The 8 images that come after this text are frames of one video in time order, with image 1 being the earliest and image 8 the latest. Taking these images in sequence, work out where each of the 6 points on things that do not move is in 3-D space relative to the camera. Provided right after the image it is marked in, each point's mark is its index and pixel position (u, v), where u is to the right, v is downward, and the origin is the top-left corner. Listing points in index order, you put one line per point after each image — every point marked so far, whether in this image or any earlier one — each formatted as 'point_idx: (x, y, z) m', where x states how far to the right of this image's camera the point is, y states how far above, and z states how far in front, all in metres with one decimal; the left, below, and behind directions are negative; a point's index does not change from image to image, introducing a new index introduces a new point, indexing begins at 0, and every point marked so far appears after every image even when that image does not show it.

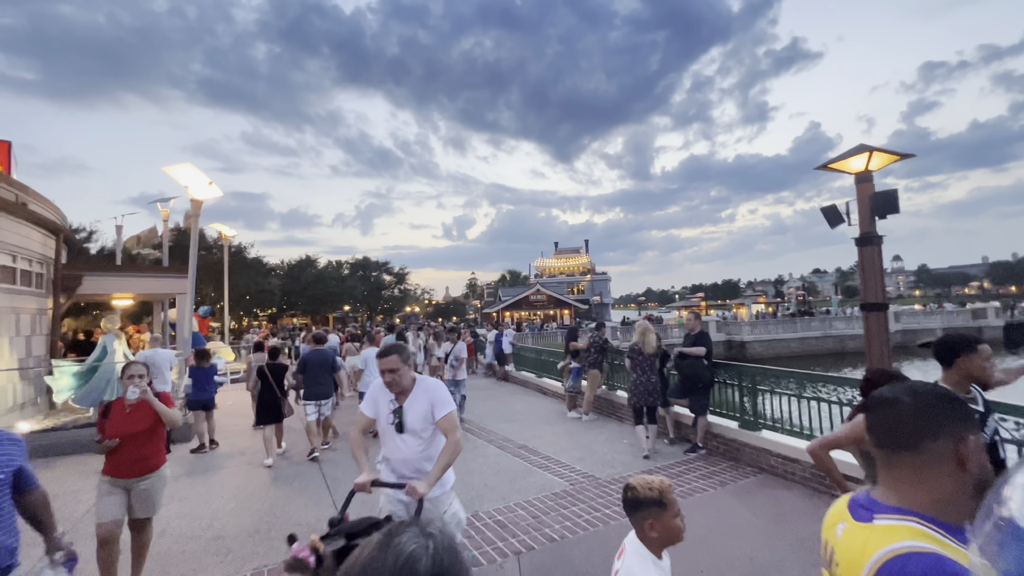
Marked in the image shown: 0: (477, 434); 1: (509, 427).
0: (-0.6, -2.9, +8.8) m
1: (-0.1, -2.9, +9.5) m
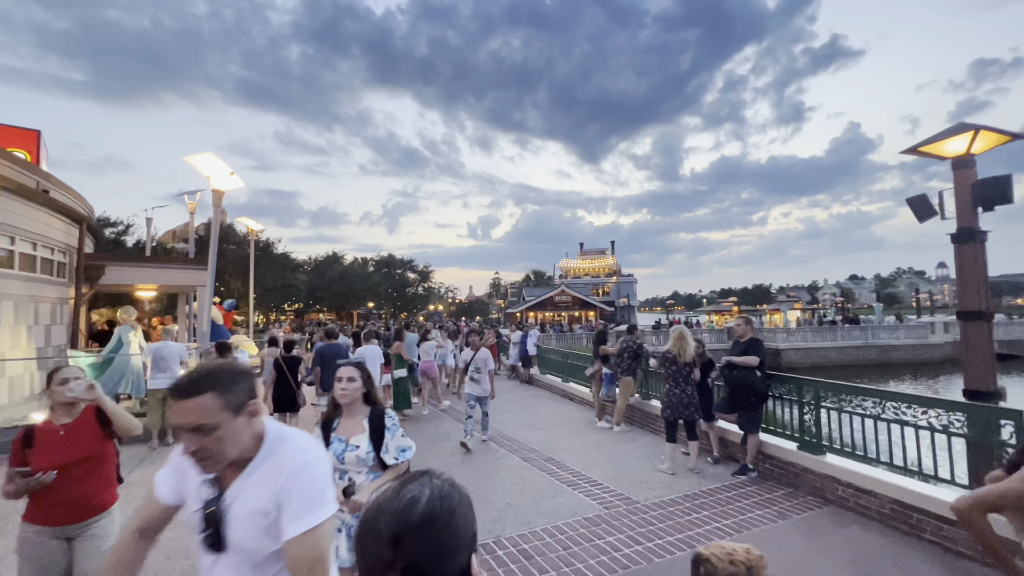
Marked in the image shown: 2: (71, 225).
0: (-0.2, -2.8, +8.2) m
1: (+0.4, -2.9, +8.9) m
2: (-10.6, +1.5, +10.7) m
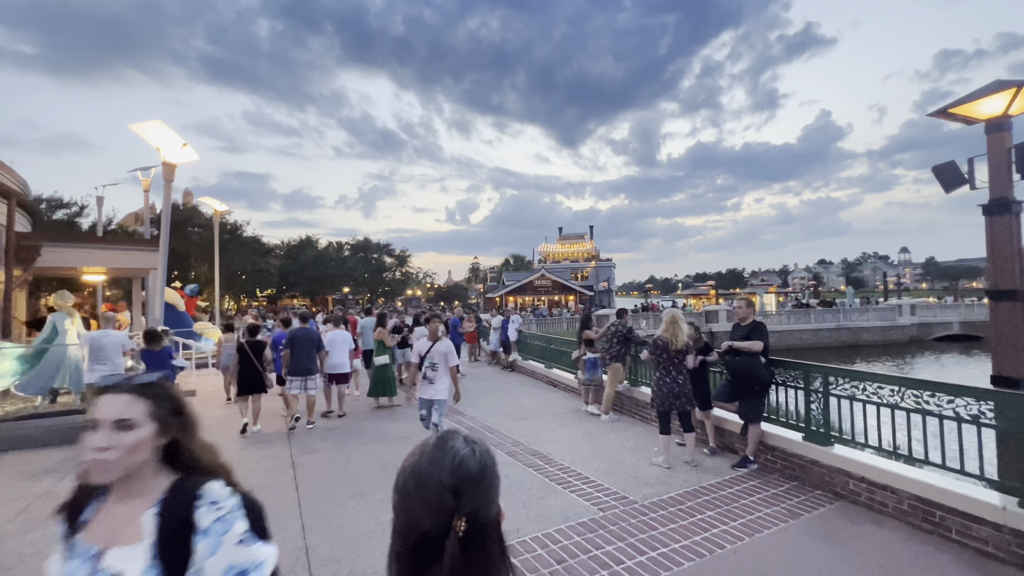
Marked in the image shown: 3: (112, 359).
0: (-0.5, -2.5, +7.7) m
1: (+0.1, -2.6, +8.3) m
2: (-11.0, +1.8, +9.6) m
3: (-6.6, -1.2, +7.4) m
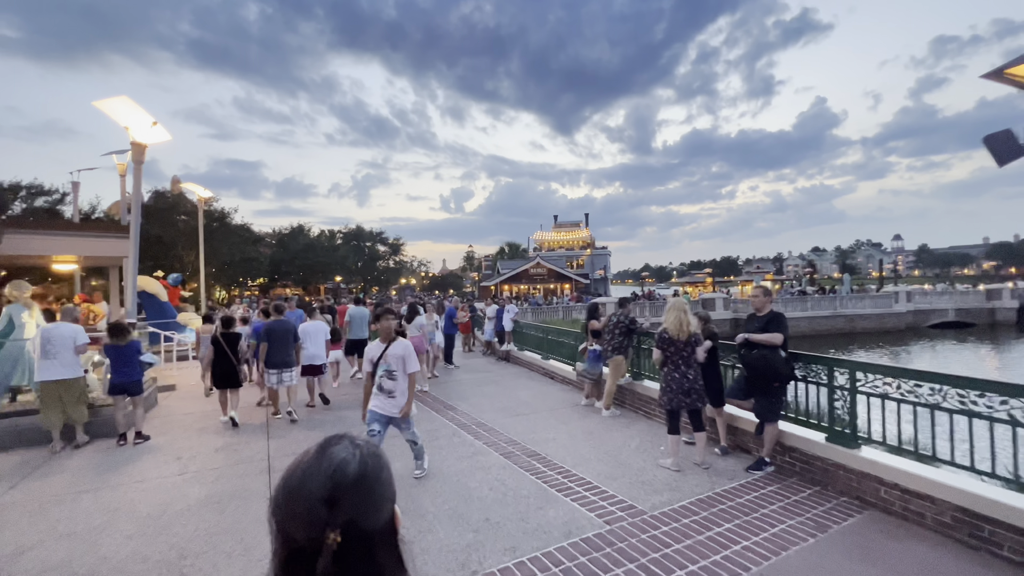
0: (-0.6, -2.3, +7.2) m
1: (0.0, -2.4, +7.8) m
2: (-11.1, +2.0, +8.8) m
3: (-6.7, -1.0, +6.8) m
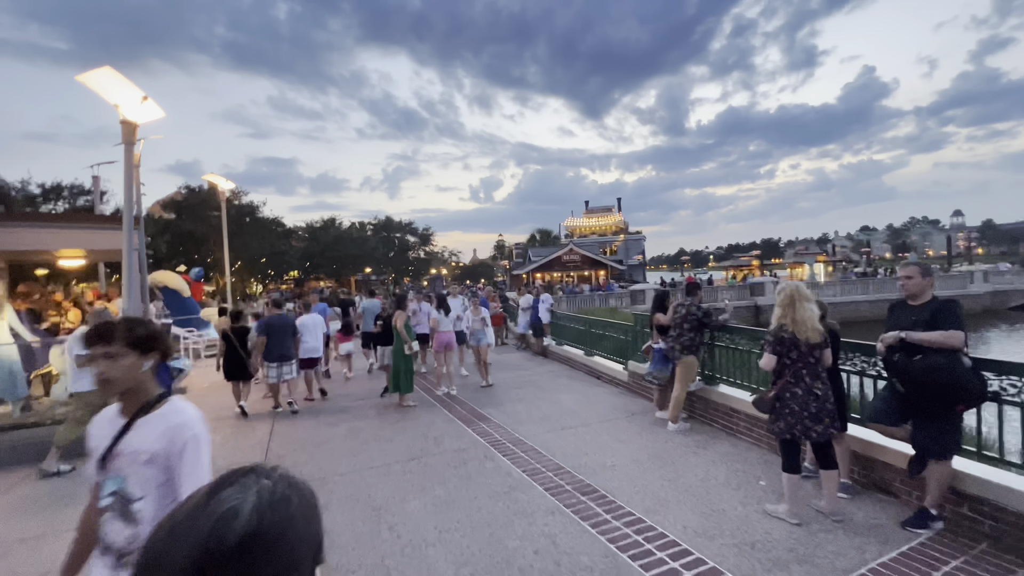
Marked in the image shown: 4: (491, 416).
0: (0.0, -2.2, +5.7) m
1: (+0.7, -2.2, +6.4) m
2: (-10.4, +2.0, +8.0) m
3: (-6.2, -1.0, +5.8) m
4: (-0.4, -2.2, +7.6) m
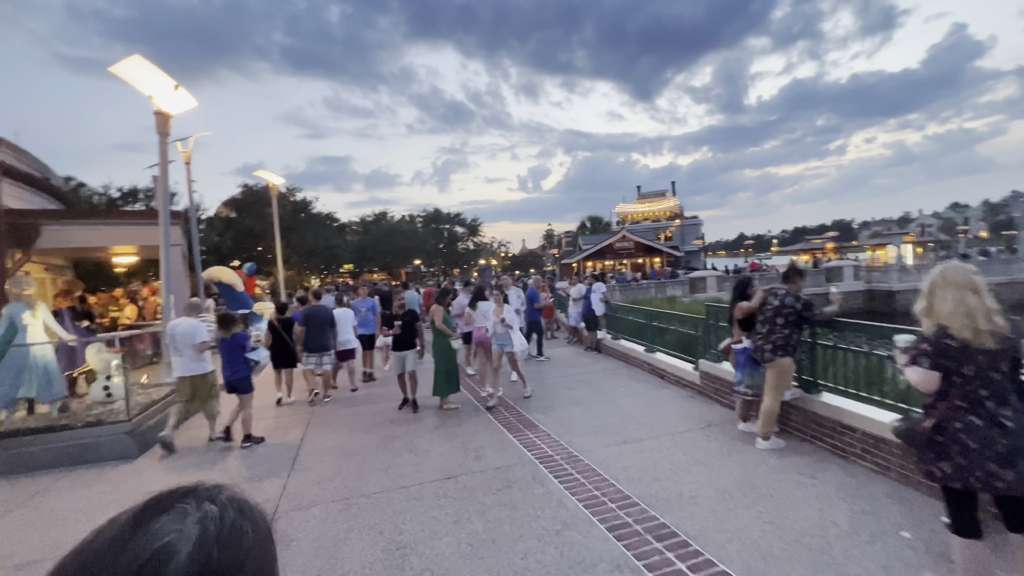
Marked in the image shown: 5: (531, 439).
0: (+0.6, -2.1, +4.8) m
1: (+1.3, -2.0, +5.4) m
2: (-9.6, +2.1, +8.1) m
3: (-5.6, -0.9, +5.5) m
4: (+0.4, -2.0, +6.7) m
5: (+0.3, -2.0, +6.1) m
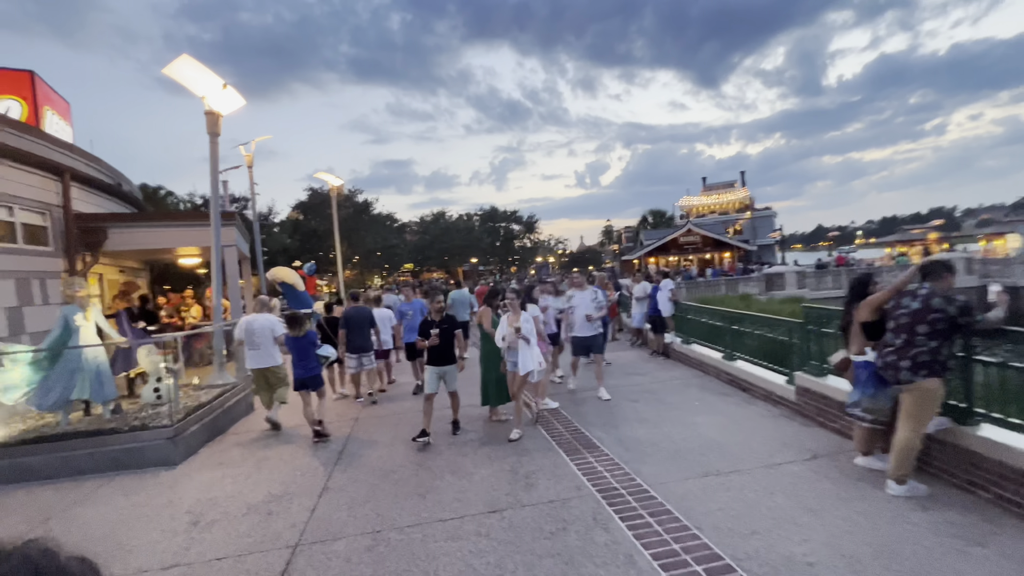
0: (+1.1, -2.0, +3.9) m
1: (+1.9, -2.0, +4.3) m
2: (-8.6, +2.0, +8.5) m
3: (-5.0, -1.0, +5.3) m
4: (+1.1, -2.0, +5.8) m
5: (+0.9, -2.0, +5.2) m
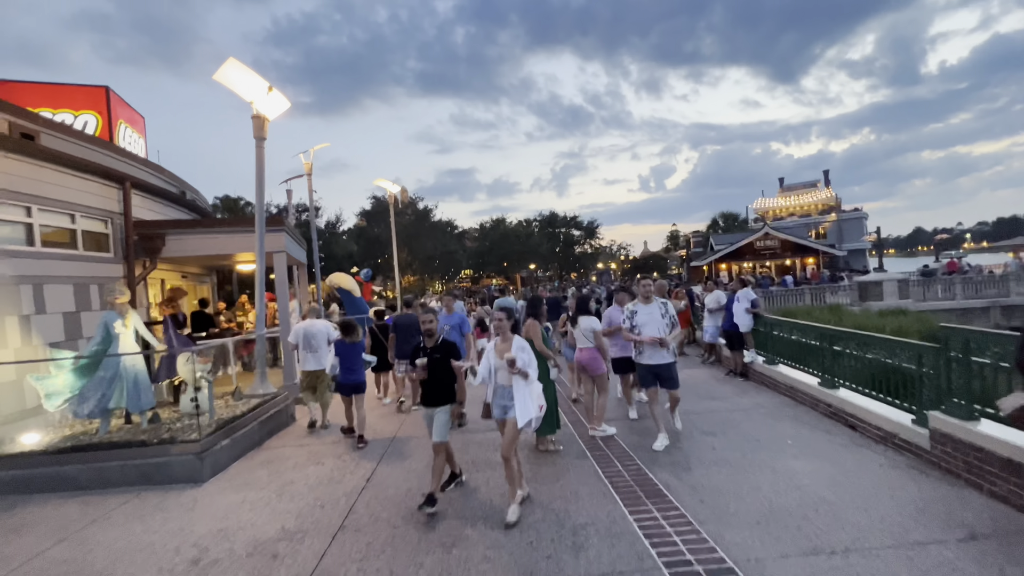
0: (+1.3, -2.2, +2.8) m
1: (+2.2, -2.1, +3.2) m
2: (-7.6, +1.9, +8.7) m
3: (-4.5, -1.0, +5.1) m
4: (+1.6, -2.1, +4.7) m
5: (+1.3, -2.2, +4.1) m
